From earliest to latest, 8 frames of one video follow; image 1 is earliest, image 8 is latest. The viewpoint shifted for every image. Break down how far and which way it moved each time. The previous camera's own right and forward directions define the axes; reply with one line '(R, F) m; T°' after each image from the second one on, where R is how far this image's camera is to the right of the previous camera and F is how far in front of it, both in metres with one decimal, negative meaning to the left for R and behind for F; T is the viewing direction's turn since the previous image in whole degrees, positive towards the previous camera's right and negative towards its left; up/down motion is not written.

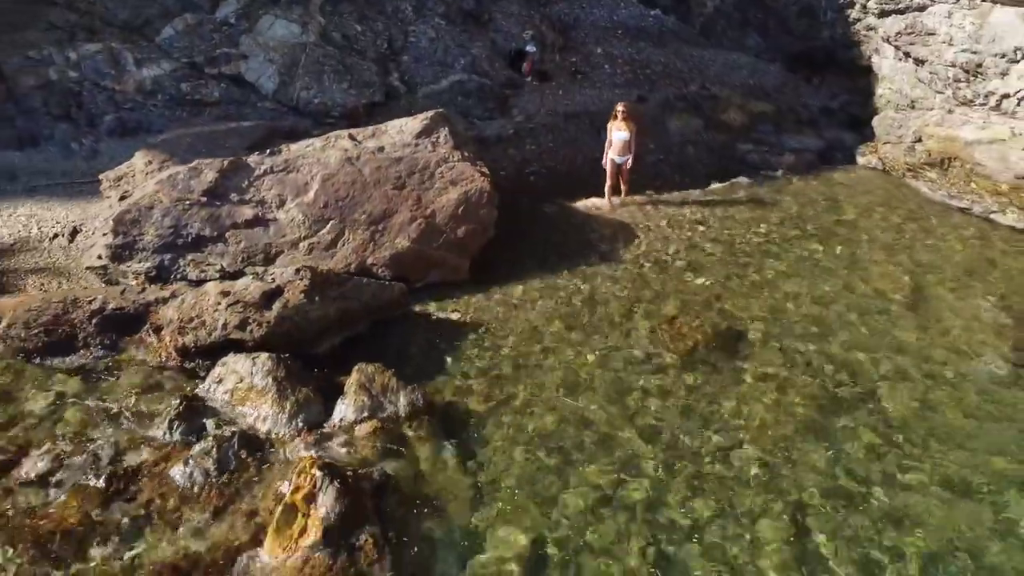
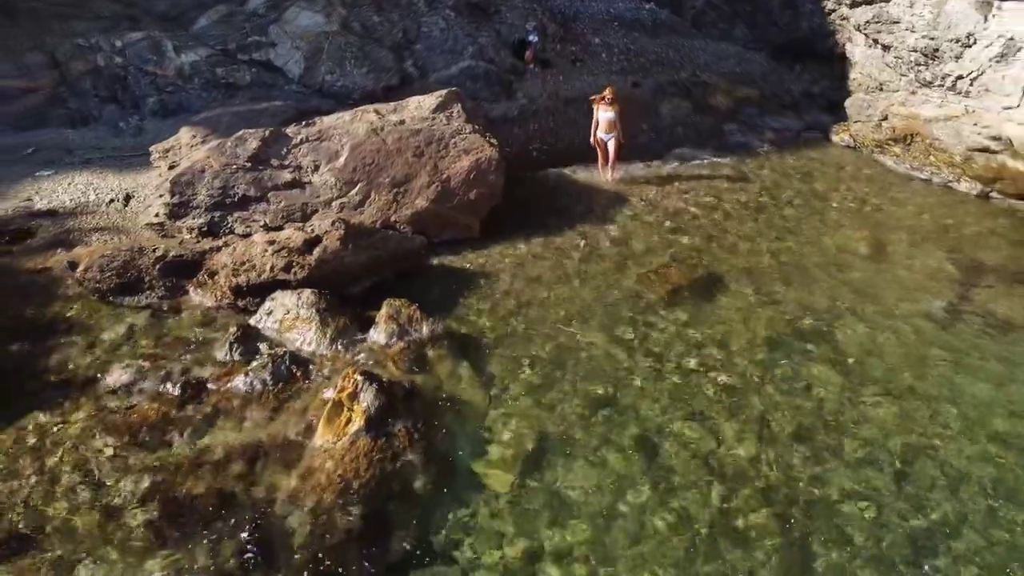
(-0.1, -1.0) m; 0°
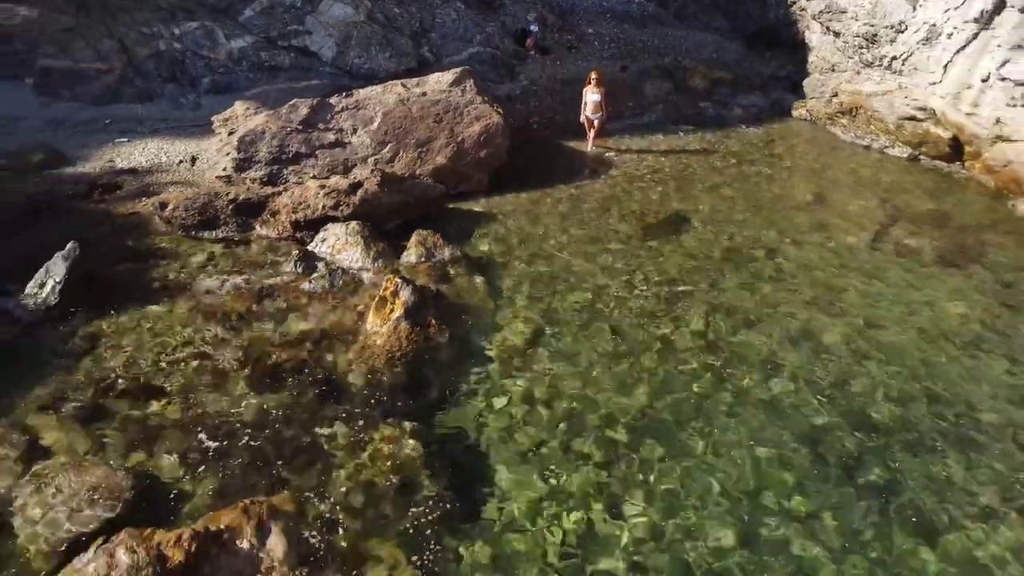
(0.0, -1.8) m; 0°
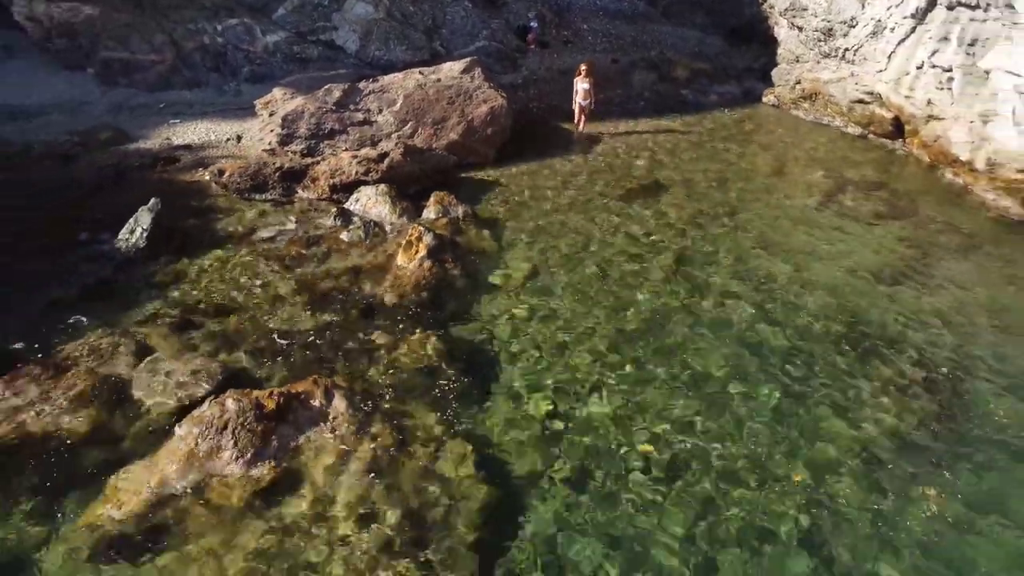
(0.0, -1.8) m; 0°
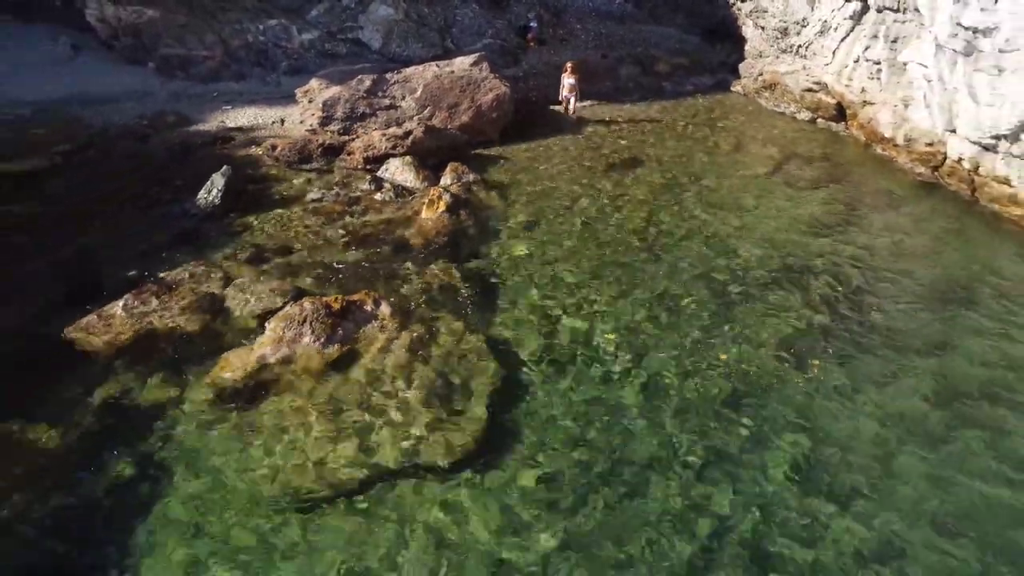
(0.0, -2.3) m; 0°
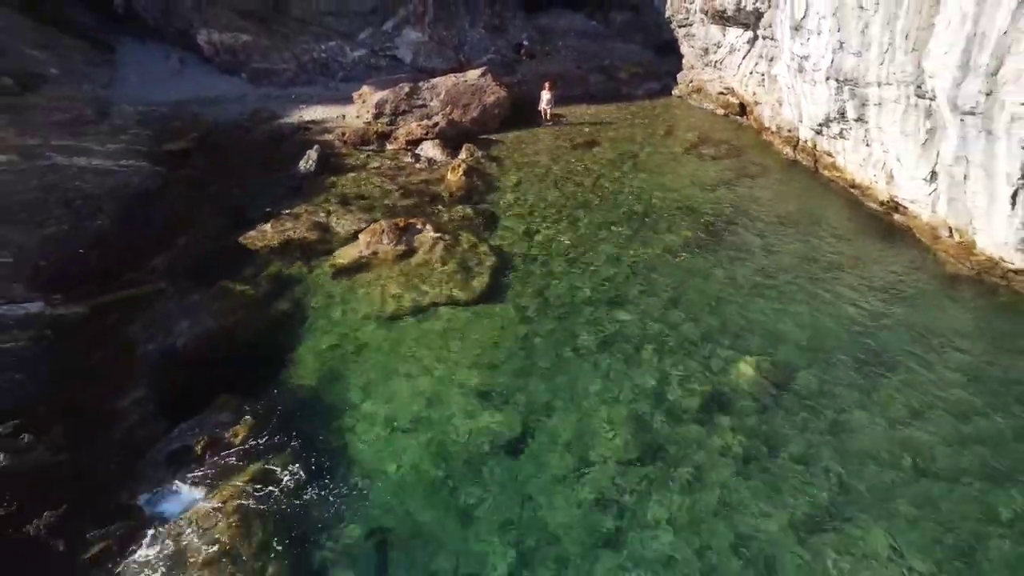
(+0.2, -6.0) m; 0°
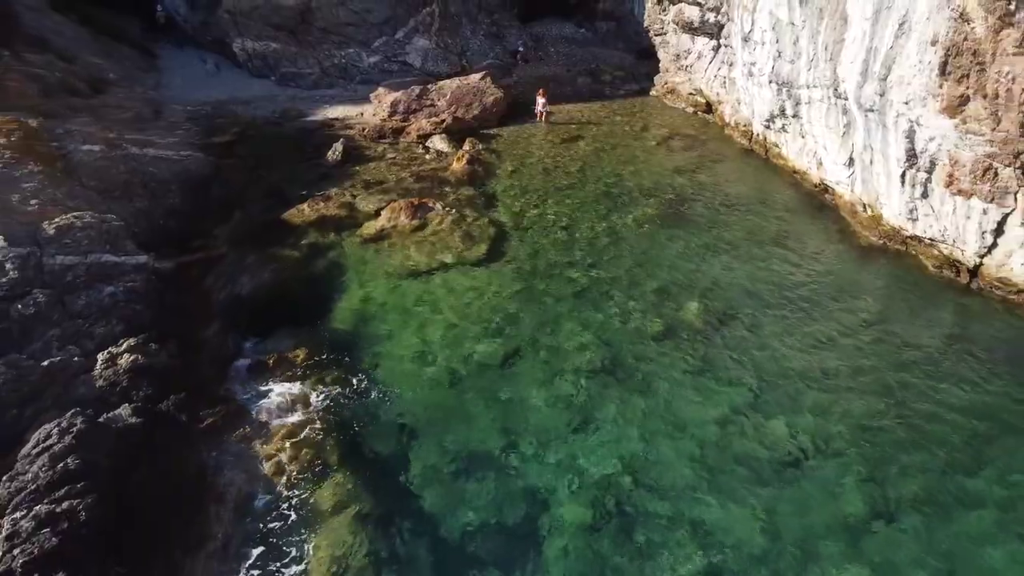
(+0.1, -3.2) m; 0°
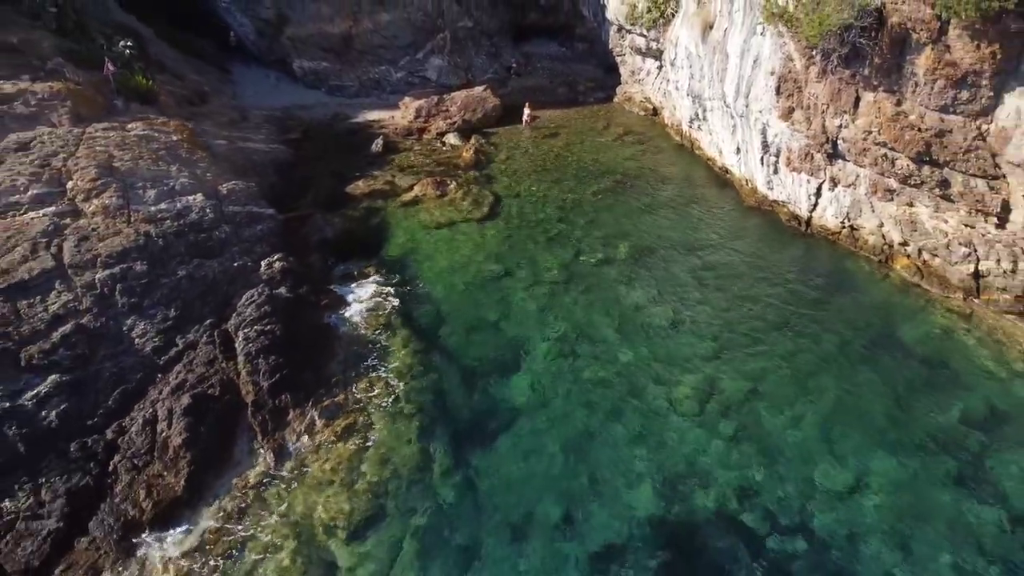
(+0.2, -7.8) m; 0°
